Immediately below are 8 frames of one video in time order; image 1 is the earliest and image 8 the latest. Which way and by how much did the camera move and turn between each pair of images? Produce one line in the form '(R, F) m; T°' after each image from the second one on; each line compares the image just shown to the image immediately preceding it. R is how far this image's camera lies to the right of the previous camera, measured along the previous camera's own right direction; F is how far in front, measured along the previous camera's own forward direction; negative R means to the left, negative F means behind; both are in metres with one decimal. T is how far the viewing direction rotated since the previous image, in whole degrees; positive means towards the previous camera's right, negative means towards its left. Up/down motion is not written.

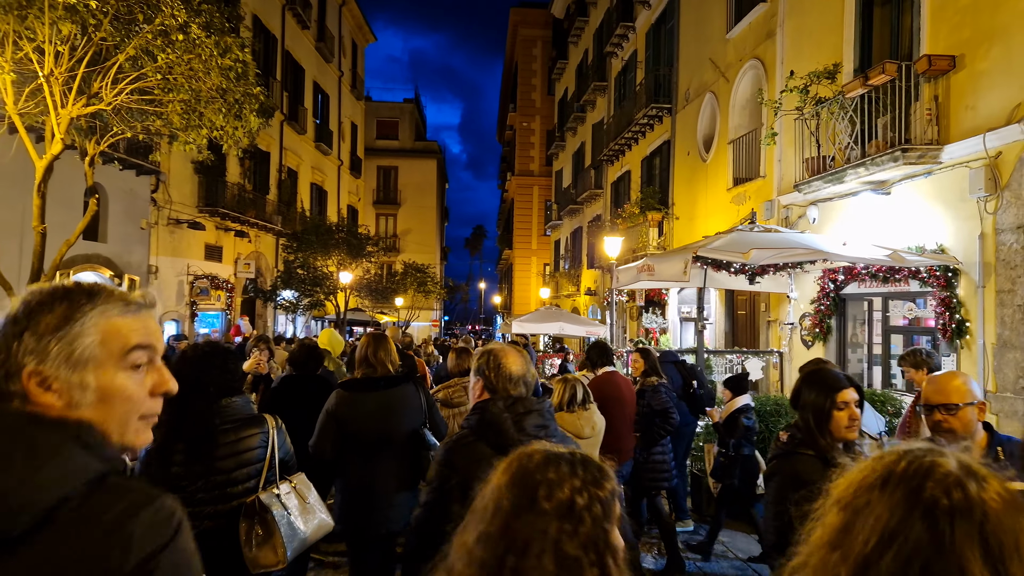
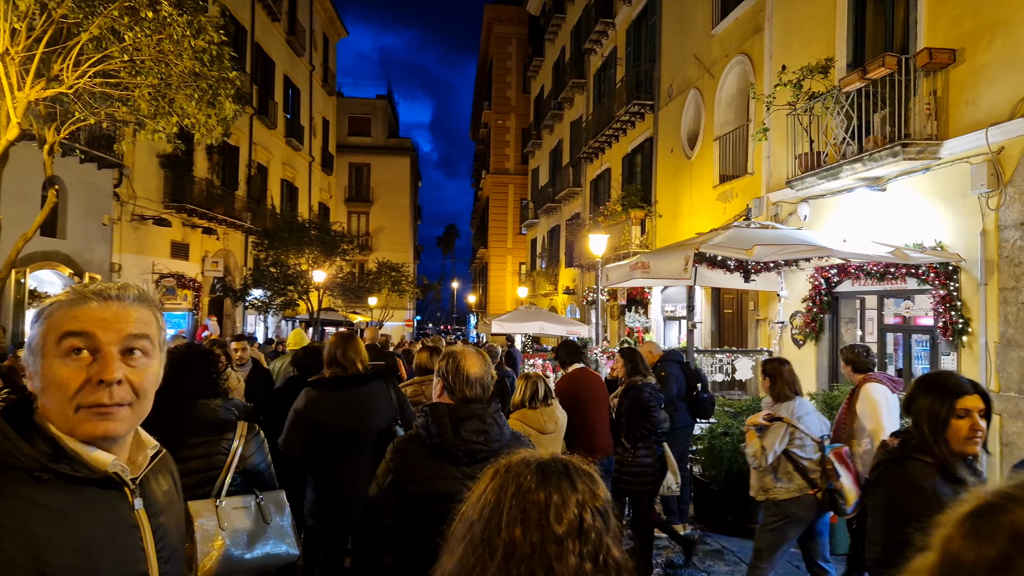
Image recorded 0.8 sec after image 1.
(-0.2, +0.3) m; +3°
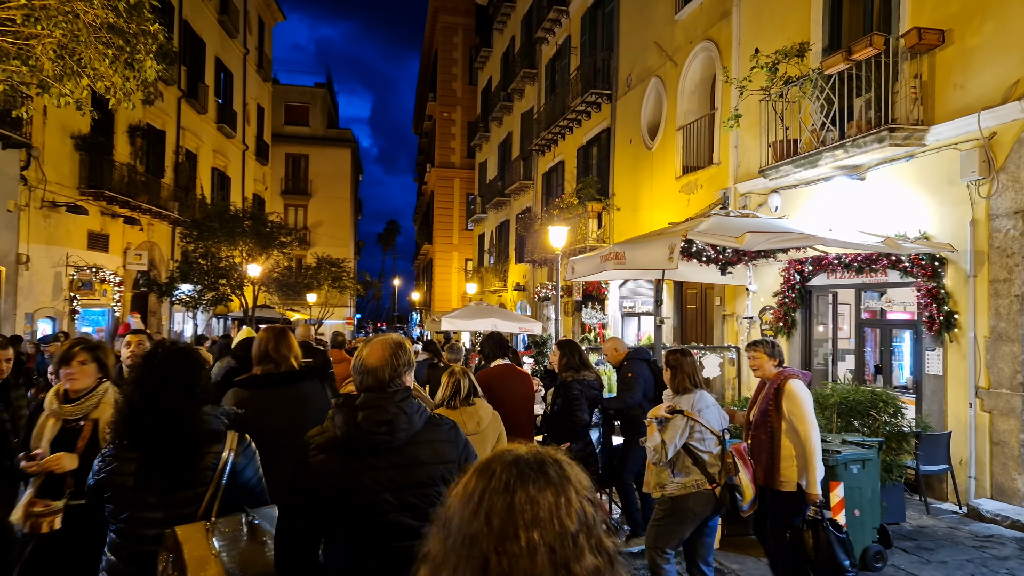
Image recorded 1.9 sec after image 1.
(-0.3, +0.8) m; +5°
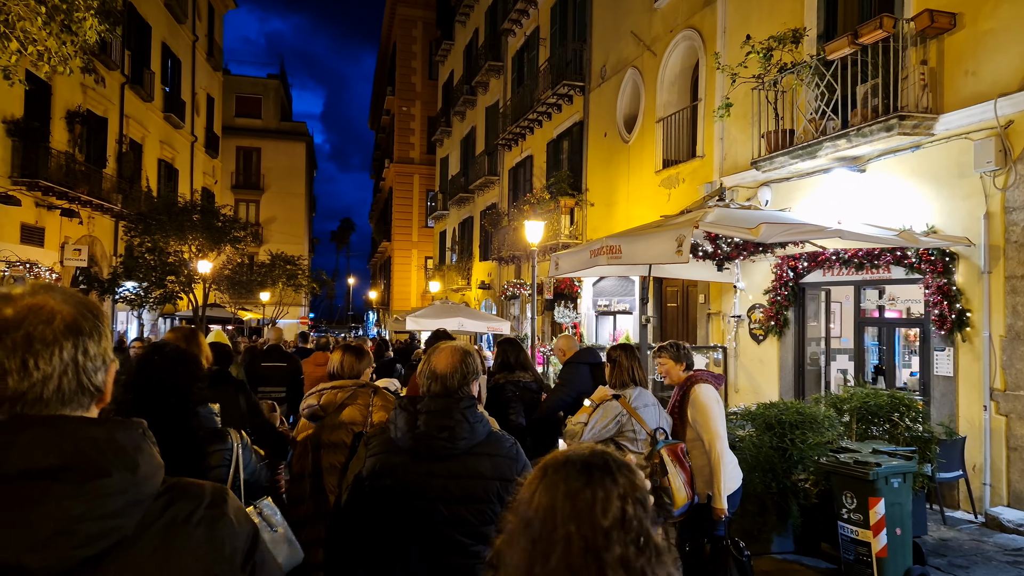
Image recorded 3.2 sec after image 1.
(-0.3, +0.7) m; +4°
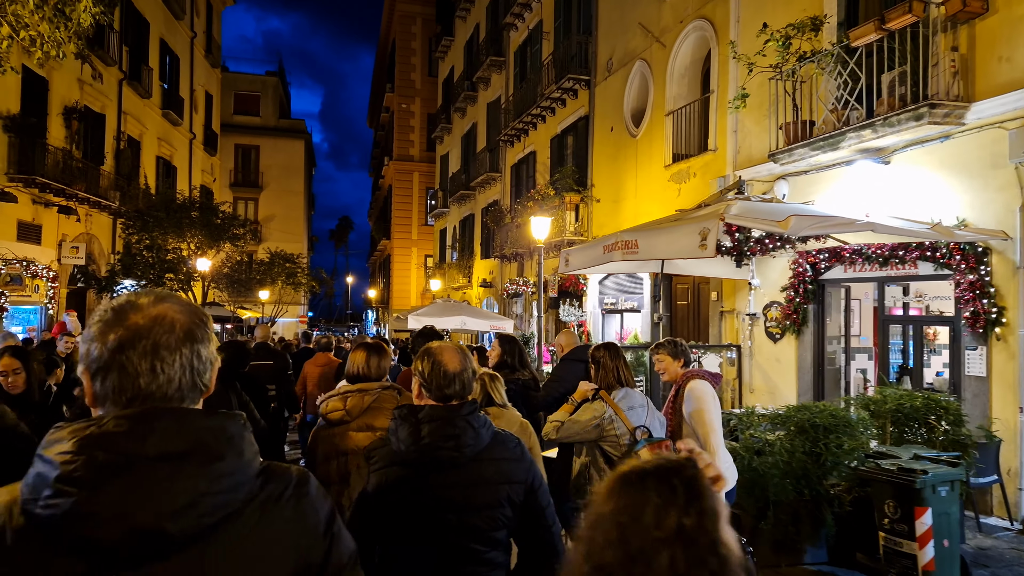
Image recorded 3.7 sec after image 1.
(-0.1, +0.3) m; 0°
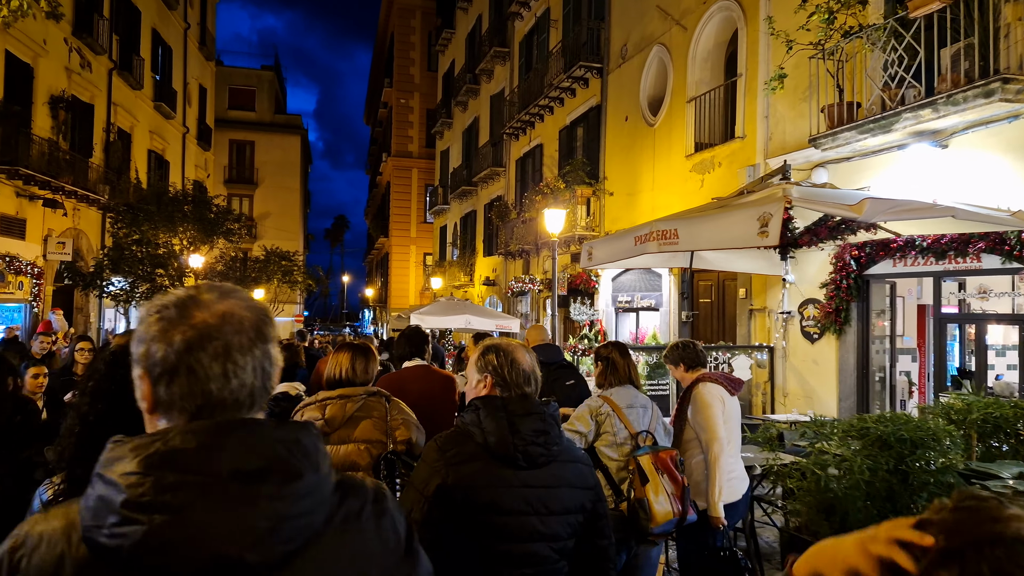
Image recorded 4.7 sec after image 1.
(-0.3, +0.7) m; 0°
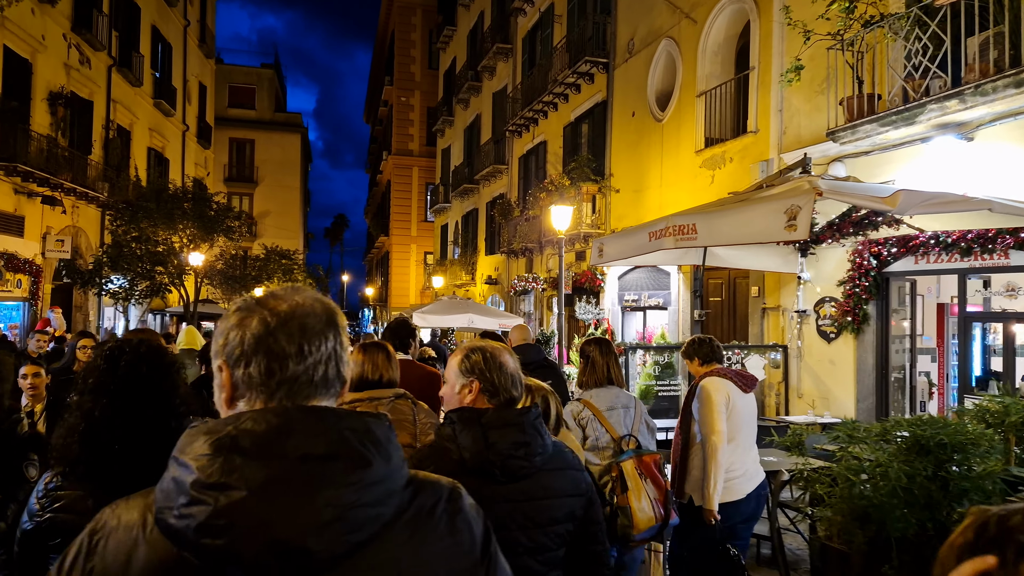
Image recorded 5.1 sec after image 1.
(-0.1, +0.2) m; 0°
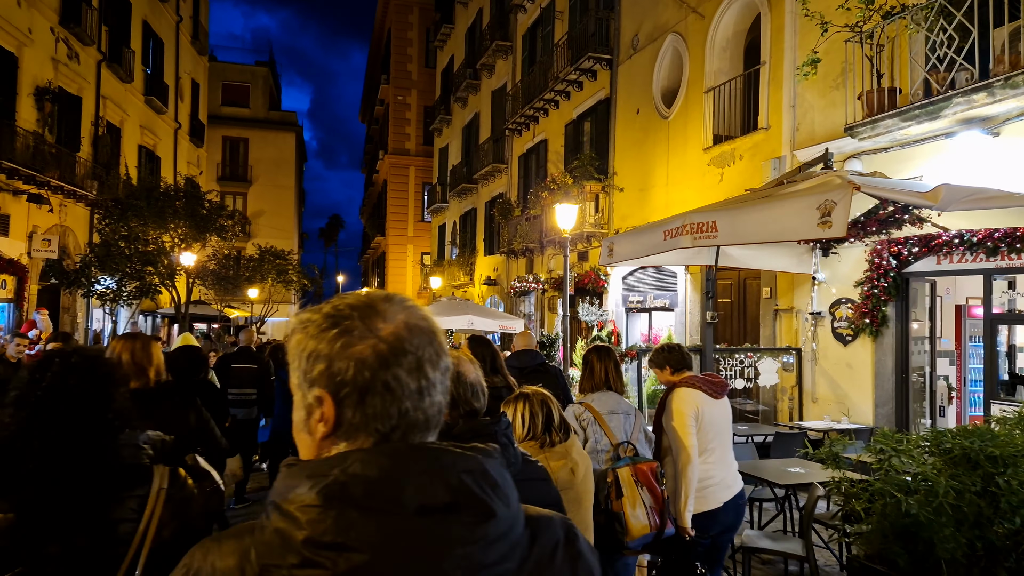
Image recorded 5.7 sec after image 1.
(-0.1, +0.3) m; 0°
